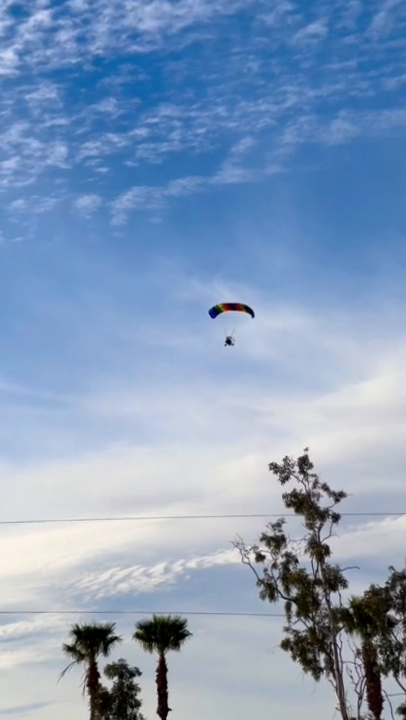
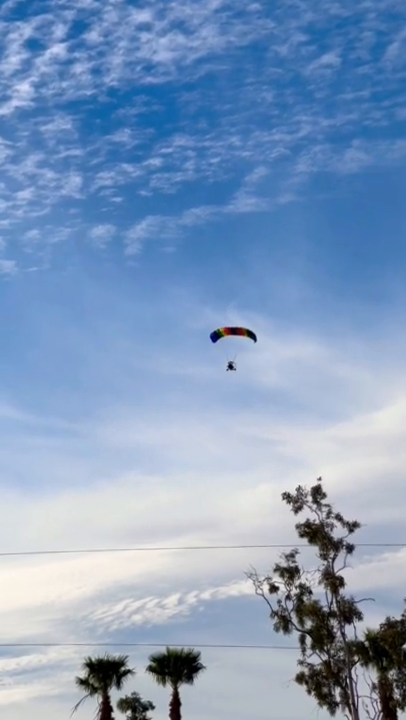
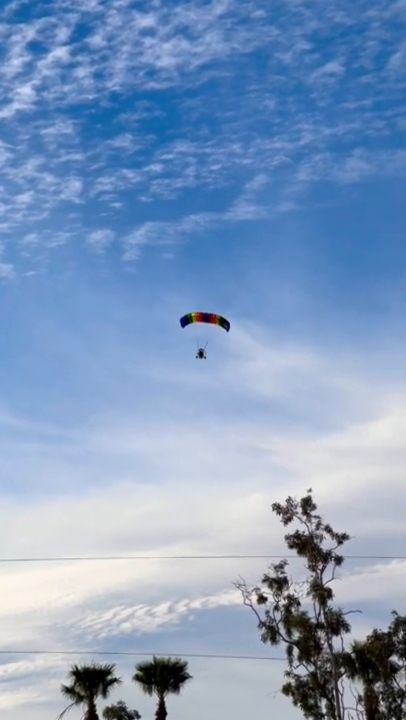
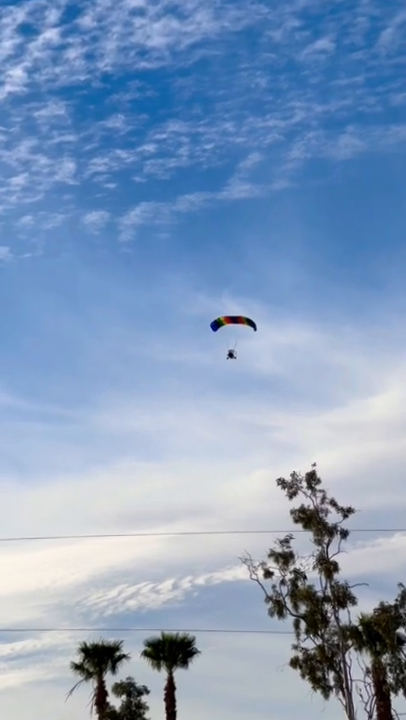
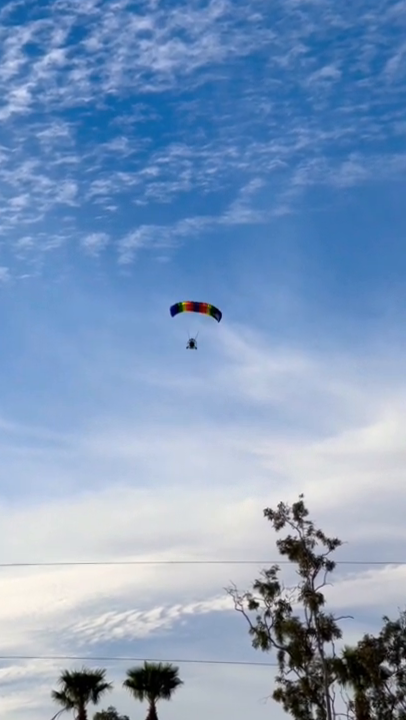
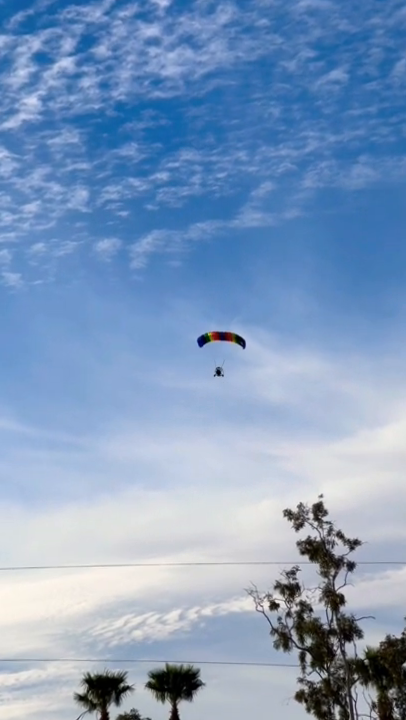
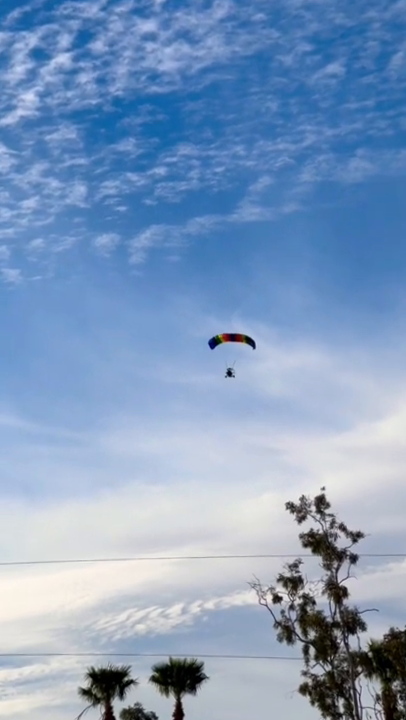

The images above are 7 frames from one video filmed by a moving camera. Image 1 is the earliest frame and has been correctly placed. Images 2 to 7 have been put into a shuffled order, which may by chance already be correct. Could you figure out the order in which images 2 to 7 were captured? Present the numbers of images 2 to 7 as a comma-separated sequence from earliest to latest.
4, 2, 7, 6, 3, 5
